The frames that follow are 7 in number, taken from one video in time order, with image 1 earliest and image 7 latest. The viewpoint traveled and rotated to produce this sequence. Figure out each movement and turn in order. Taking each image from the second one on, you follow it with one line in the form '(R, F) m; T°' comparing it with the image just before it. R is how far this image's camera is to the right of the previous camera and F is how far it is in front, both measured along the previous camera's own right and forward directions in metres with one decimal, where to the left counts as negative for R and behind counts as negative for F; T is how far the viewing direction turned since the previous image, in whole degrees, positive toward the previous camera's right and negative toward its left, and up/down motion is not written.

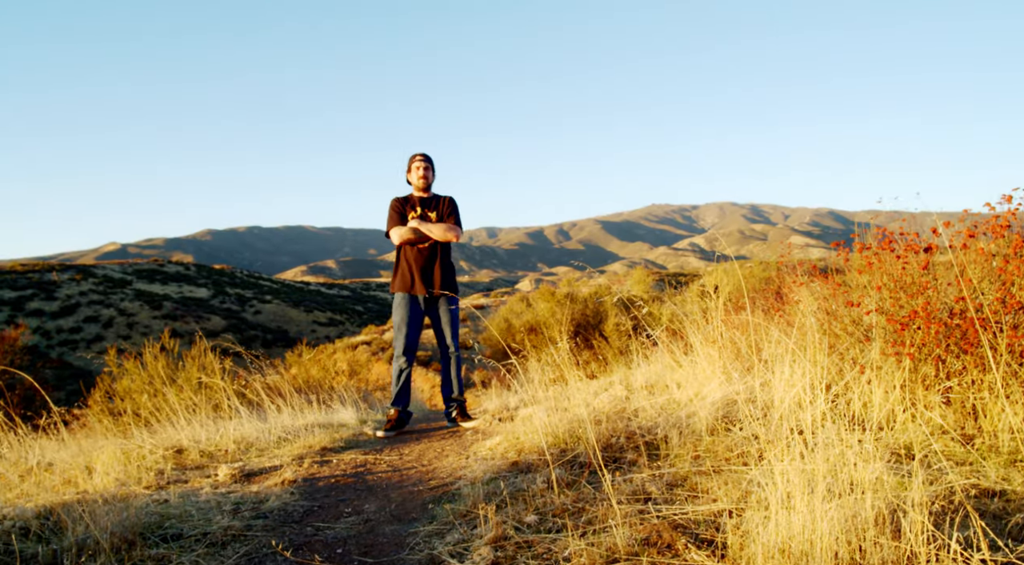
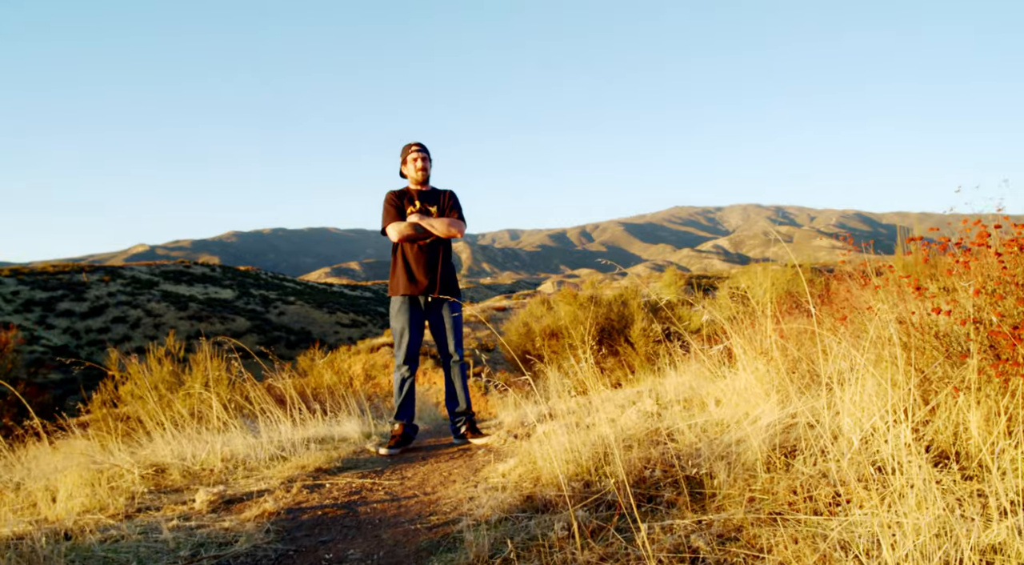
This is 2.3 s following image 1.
(0.0, +0.6) m; -2°
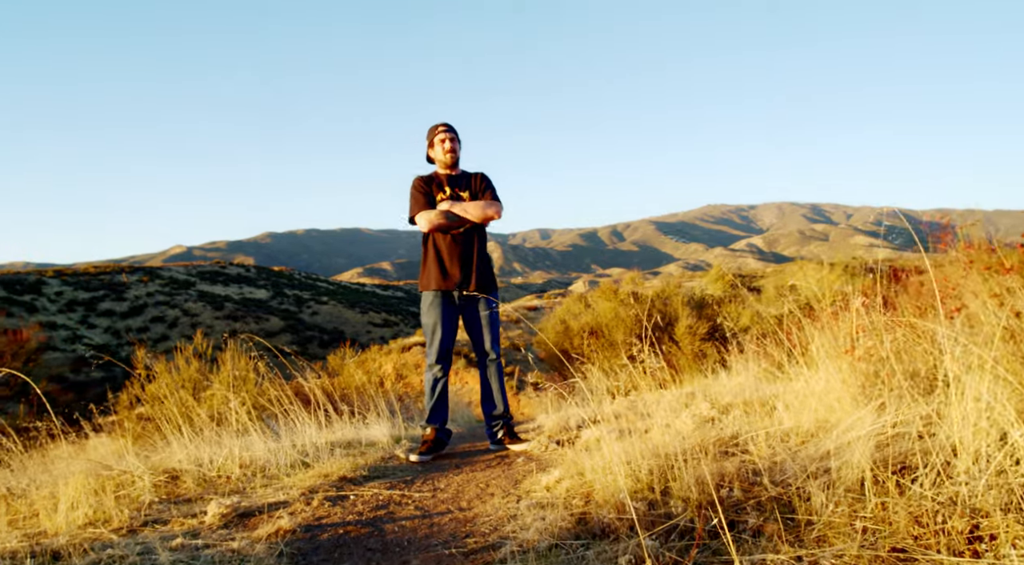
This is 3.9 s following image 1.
(-0.1, +0.5) m; -2°
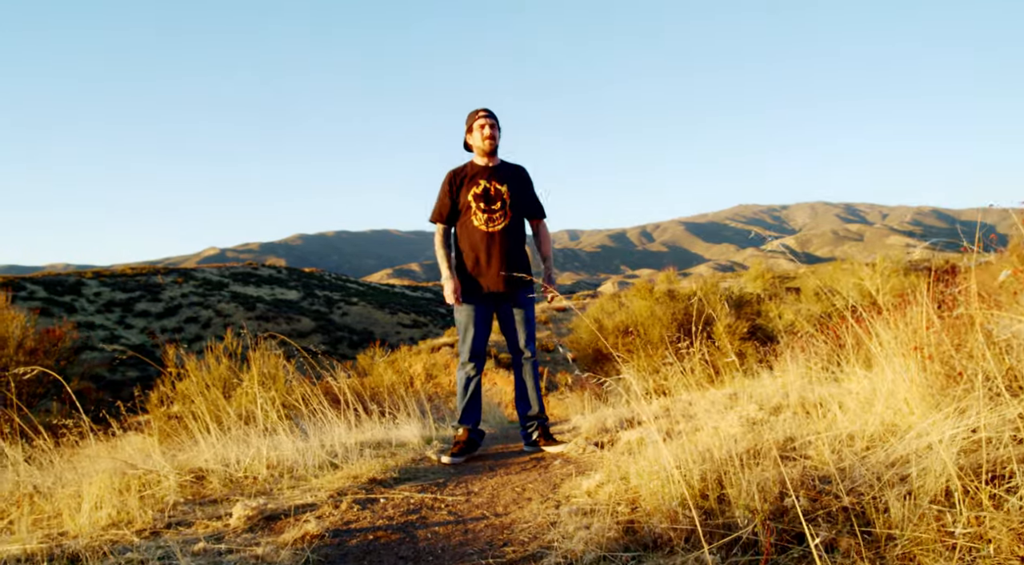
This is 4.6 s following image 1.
(0.0, +0.2) m; -2°
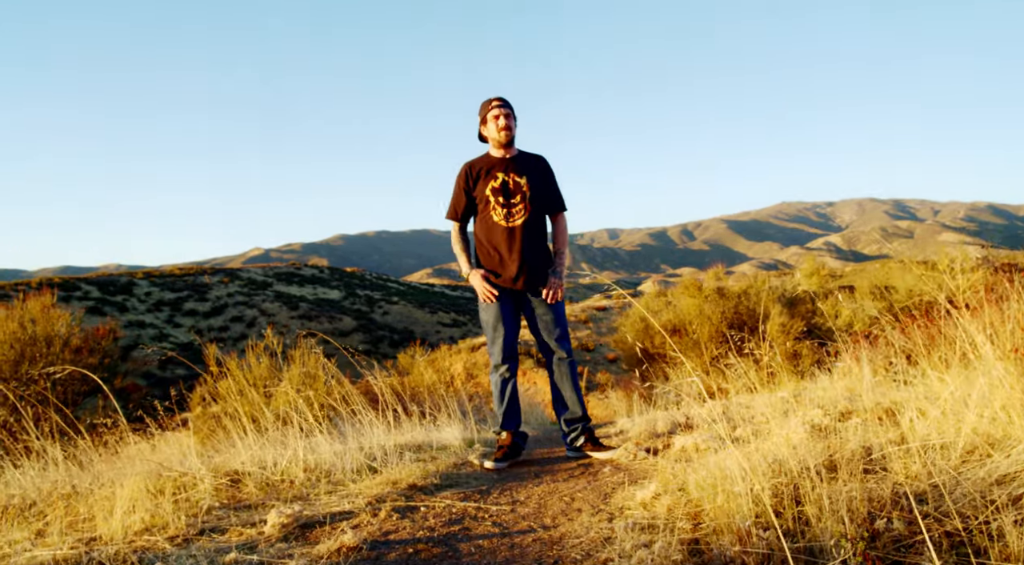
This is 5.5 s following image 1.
(0.0, +0.2) m; -3°
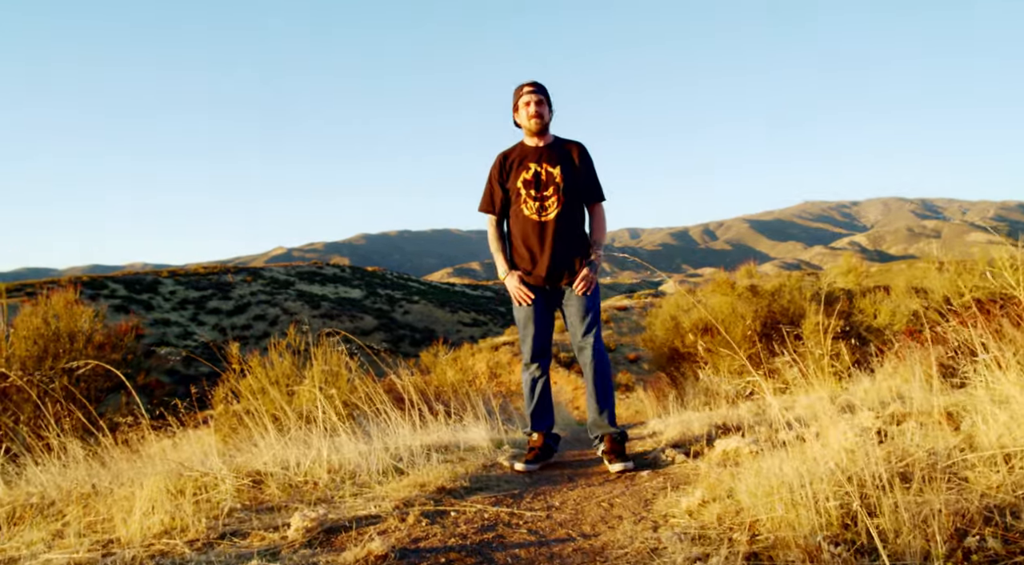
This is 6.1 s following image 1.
(-0.1, +0.2) m; -1°
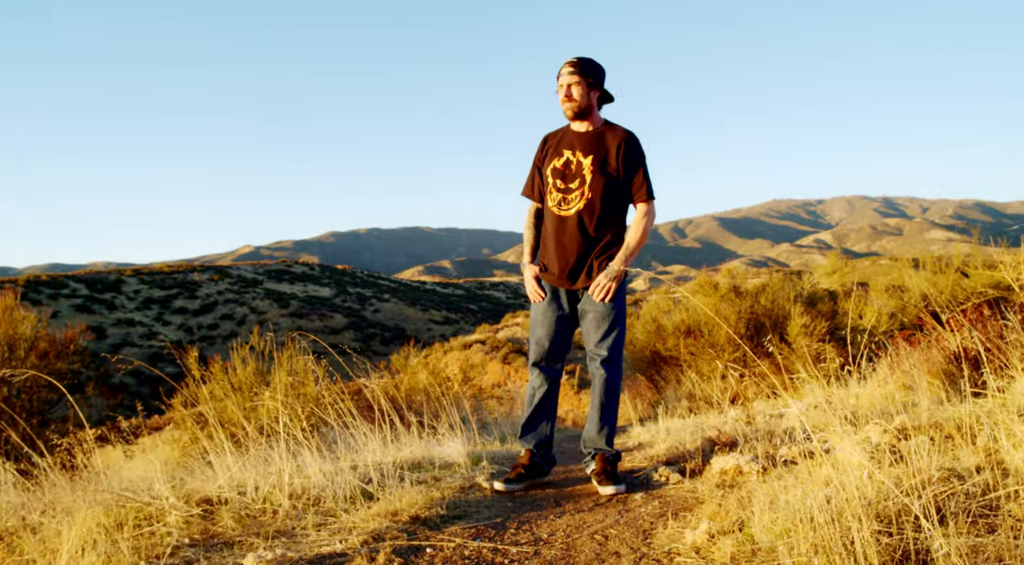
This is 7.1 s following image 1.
(0.0, +0.4) m; +2°
